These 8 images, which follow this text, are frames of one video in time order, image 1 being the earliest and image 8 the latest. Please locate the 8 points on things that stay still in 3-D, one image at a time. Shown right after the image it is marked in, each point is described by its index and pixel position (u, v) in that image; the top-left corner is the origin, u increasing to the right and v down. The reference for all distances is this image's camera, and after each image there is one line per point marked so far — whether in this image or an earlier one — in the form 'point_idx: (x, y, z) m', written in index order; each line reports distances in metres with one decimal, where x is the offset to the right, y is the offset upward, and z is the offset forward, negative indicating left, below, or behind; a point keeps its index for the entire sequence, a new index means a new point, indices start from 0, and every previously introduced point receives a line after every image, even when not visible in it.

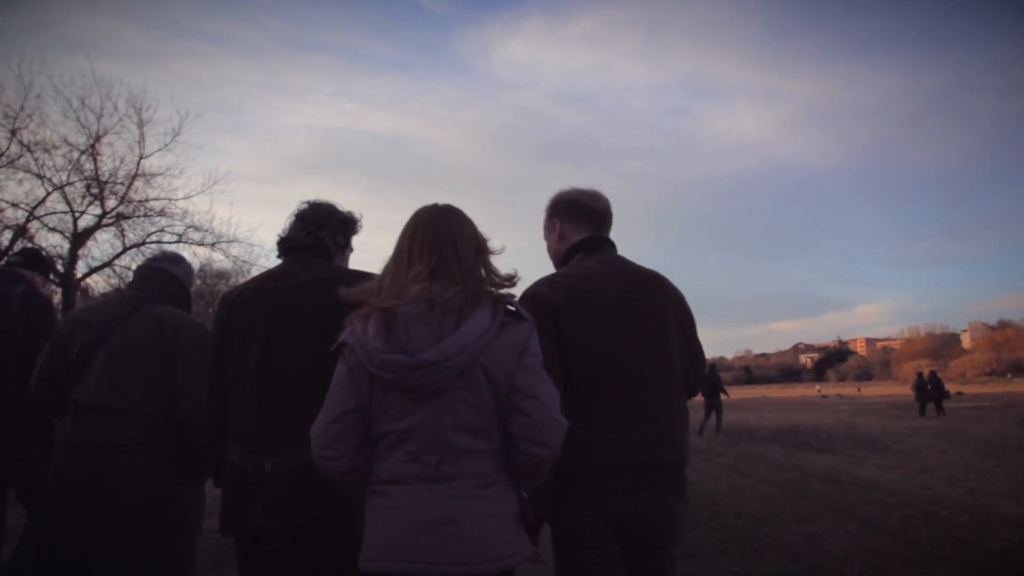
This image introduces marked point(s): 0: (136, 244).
0: (-7.2, +0.9, +15.4) m
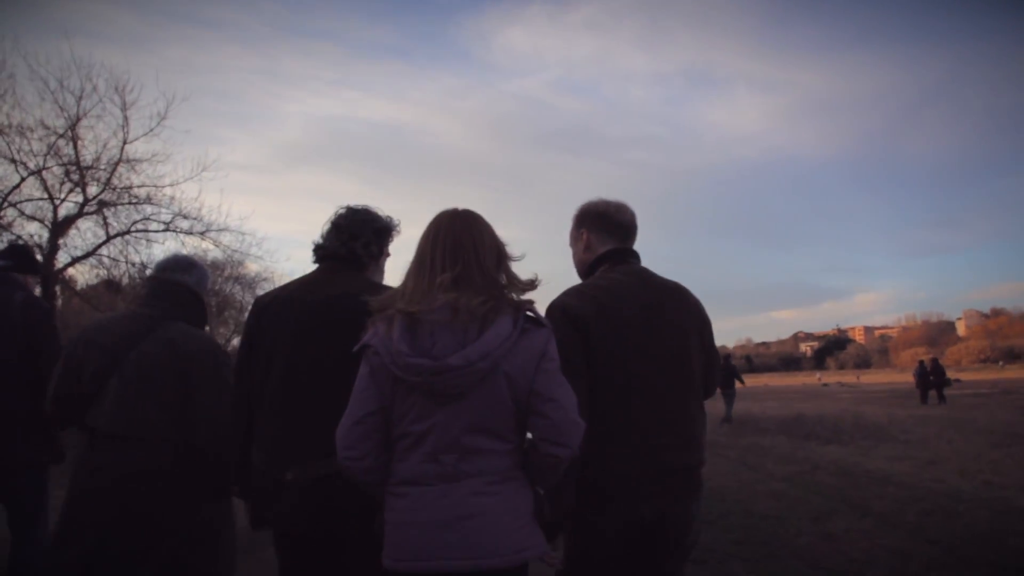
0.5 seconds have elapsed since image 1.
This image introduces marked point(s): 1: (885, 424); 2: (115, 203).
0: (-7.3, +1.0, +15.2) m
1: (+4.7, -1.7, +10.1) m
2: (-7.2, +1.5, +15.0) m
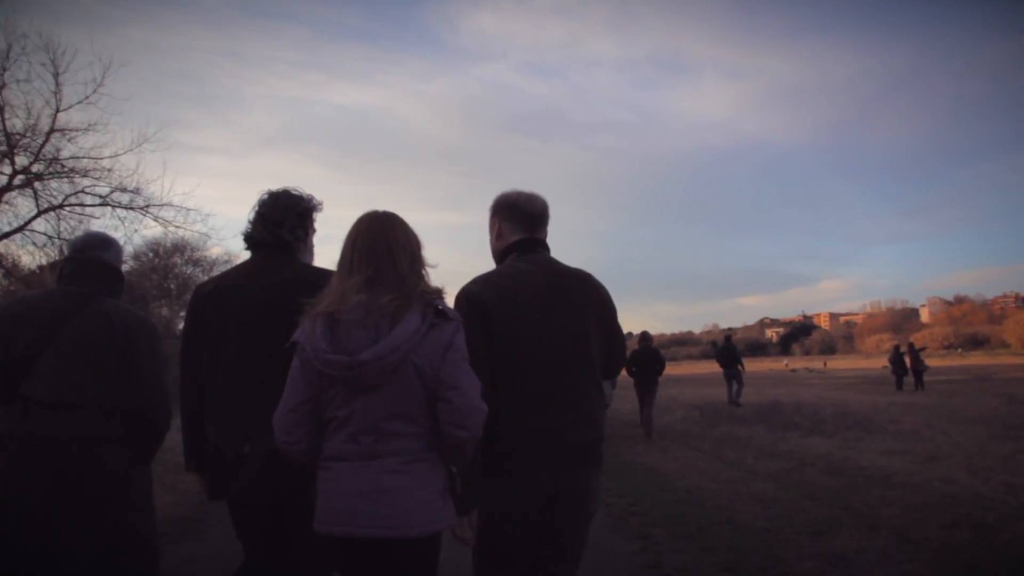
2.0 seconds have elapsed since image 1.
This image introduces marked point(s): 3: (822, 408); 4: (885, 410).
0: (-8.0, +1.4, +14.1) m
1: (+4.2, -1.4, +9.4) m
2: (-7.9, +1.9, +13.8) m
3: (+4.1, -1.6, +10.4) m
4: (+4.4, -1.4, +9.4) m
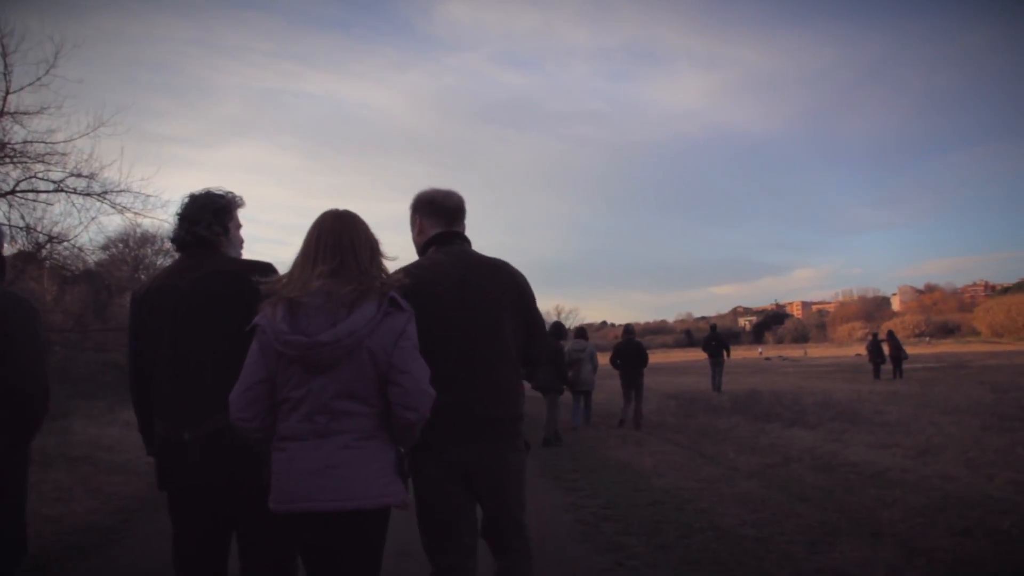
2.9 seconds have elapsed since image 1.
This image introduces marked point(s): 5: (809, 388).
0: (-8.4, +1.6, +13.4) m
1: (+3.8, -1.3, +9.1) m
2: (-8.4, +2.1, +13.1) m
3: (+3.7, -1.4, +10.1) m
4: (+4.0, -1.3, +9.1) m
5: (+4.3, -1.5, +11.9) m
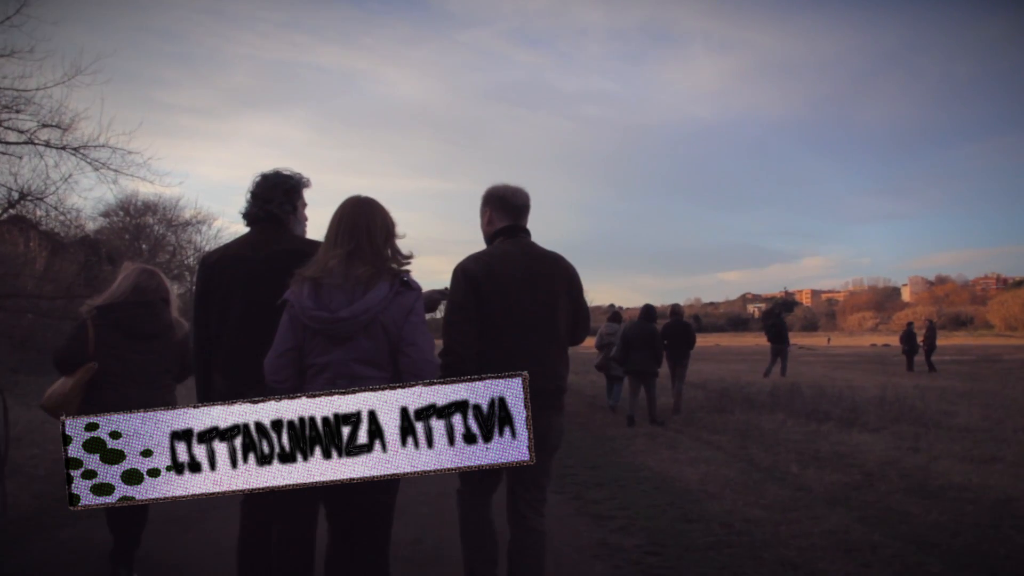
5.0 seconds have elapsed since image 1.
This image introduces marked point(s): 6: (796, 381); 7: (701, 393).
0: (-8.3, +2.2, +12.4) m
1: (+3.9, -1.1, +8.1) m
2: (-8.2, +2.7, +12.1) m
3: (+3.8, -1.2, +9.1) m
4: (+4.1, -1.1, +8.1) m
5: (+4.4, -1.2, +10.9) m
6: (+3.9, -1.3, +11.3) m
7: (+3.0, -1.6, +13.0) m
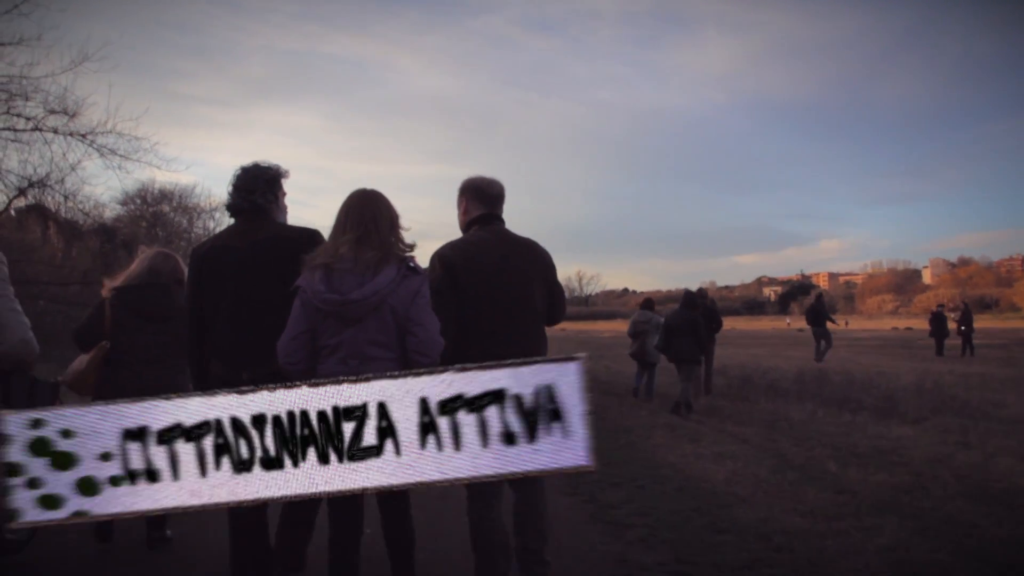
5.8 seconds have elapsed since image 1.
0: (-8.1, +2.4, +12.1) m
1: (+4.0, -0.9, +7.7) m
2: (-8.0, +2.9, +11.8) m
3: (+3.9, -1.0, +8.7) m
4: (+4.2, -0.9, +7.7) m
5: (+4.6, -1.0, +10.5) m
6: (+4.1, -1.1, +10.8) m
7: (+3.2, -1.3, +12.5) m
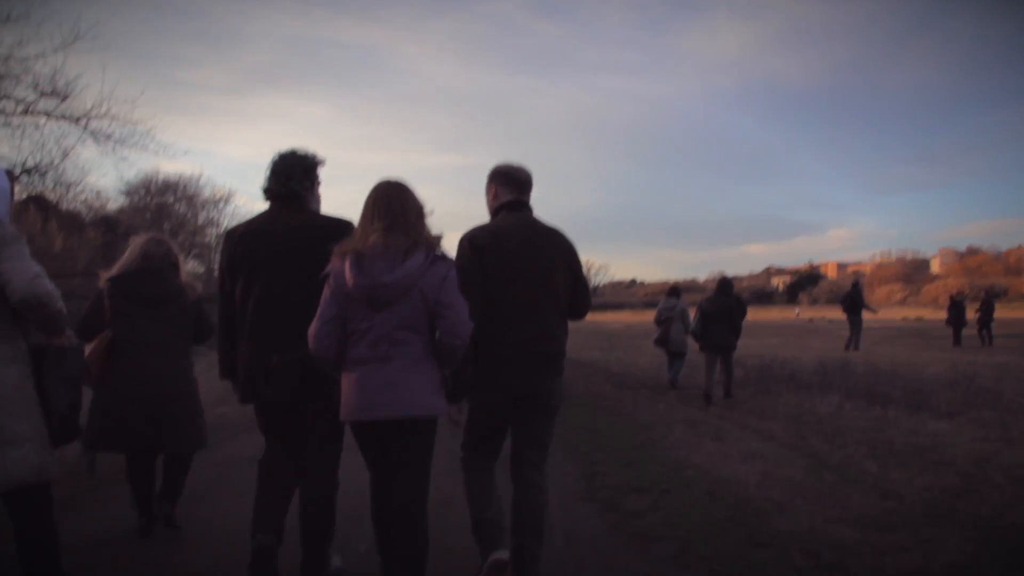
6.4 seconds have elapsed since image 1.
0: (-8.0, +2.5, +11.9) m
1: (+4.1, -0.8, +7.4) m
2: (-7.9, +3.0, +11.6) m
3: (+4.0, -0.9, +8.4) m
4: (+4.3, -0.8, +7.4) m
5: (+4.7, -0.9, +10.2) m
6: (+4.2, -0.9, +10.5) m
7: (+3.4, -1.2, +12.2) m
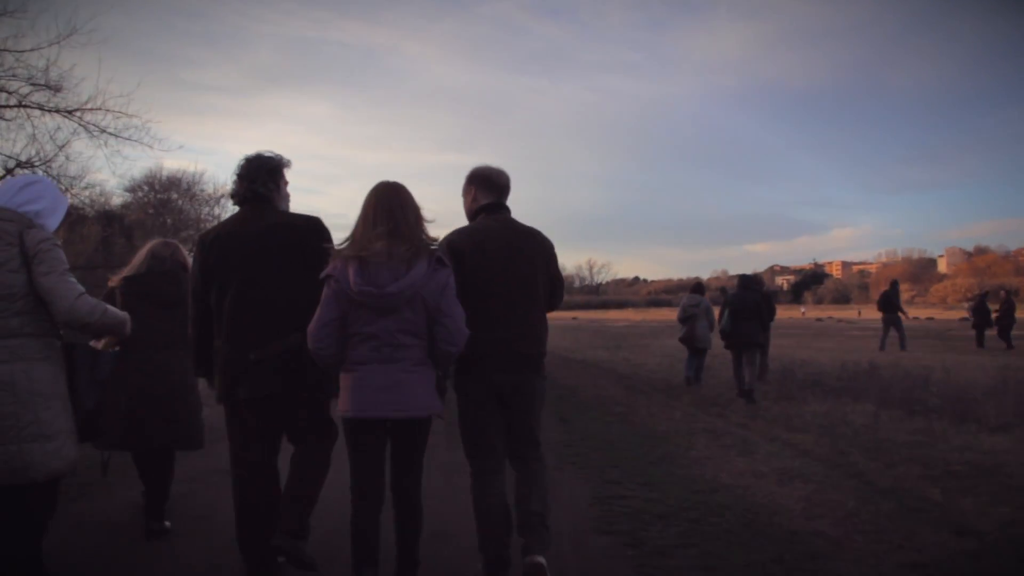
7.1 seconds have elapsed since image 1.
0: (-7.9, +2.6, +11.4) m
1: (+4.1, -0.8, +6.9) m
2: (-7.9, +3.1, +11.1) m
3: (+4.0, -0.8, +7.9) m
4: (+4.3, -0.8, +6.9) m
5: (+4.7, -0.8, +9.7) m
6: (+4.2, -0.9, +10.0) m
7: (+3.4, -1.2, +11.8) m
